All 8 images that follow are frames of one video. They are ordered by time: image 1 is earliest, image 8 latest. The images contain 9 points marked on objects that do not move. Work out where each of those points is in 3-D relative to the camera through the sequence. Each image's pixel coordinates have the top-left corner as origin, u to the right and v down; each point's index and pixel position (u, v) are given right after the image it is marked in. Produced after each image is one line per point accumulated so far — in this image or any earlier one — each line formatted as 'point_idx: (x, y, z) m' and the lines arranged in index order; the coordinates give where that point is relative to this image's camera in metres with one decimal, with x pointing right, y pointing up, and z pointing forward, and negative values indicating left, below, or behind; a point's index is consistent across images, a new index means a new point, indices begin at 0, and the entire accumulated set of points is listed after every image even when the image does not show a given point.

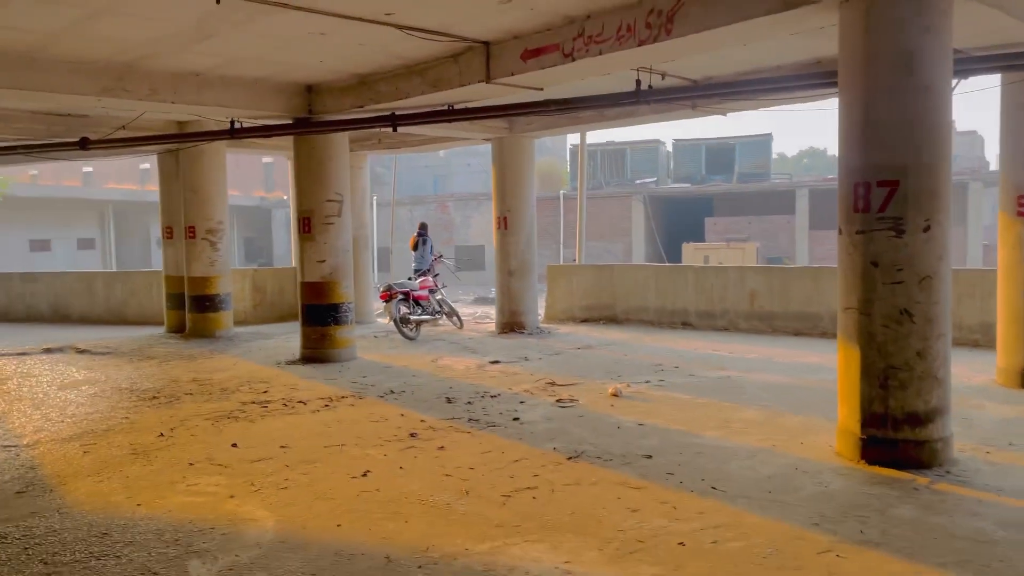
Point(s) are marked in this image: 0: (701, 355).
0: (+2.2, -0.8, +9.4) m
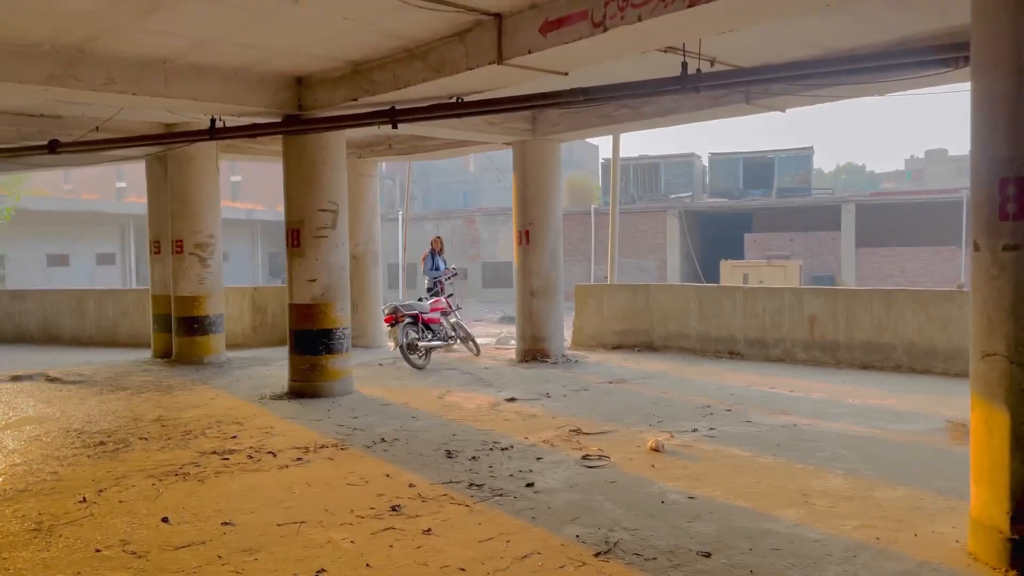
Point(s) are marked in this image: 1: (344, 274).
0: (+2.4, -1.1, +7.9) m
1: (-1.8, +0.1, +8.5) m
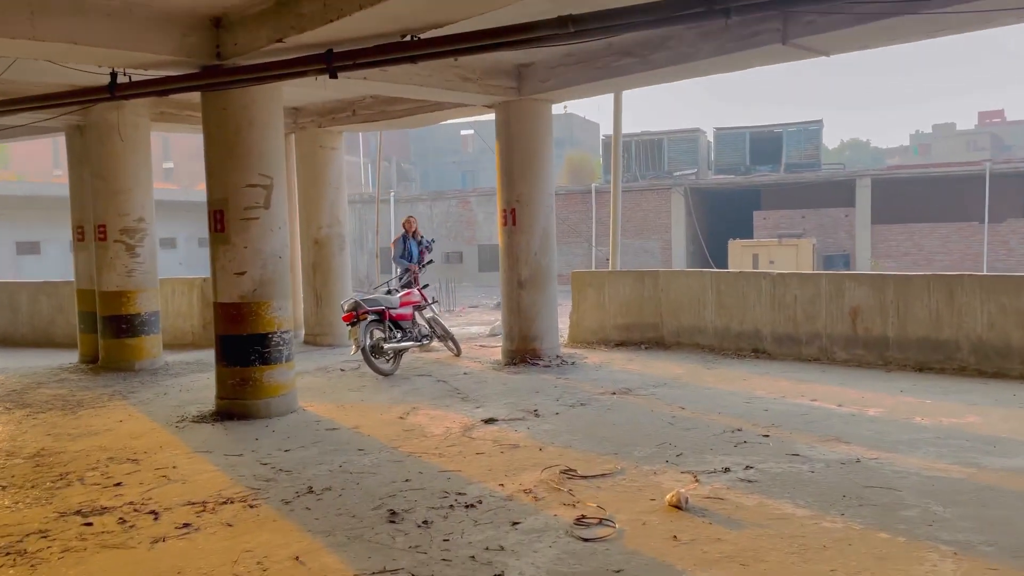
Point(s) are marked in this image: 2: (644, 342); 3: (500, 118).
0: (+2.2, -1.0, +6.2) m
1: (-2.0, +0.2, +6.9) m
2: (+1.6, -0.7, +9.8) m
3: (-0.1, +1.9, +8.8) m
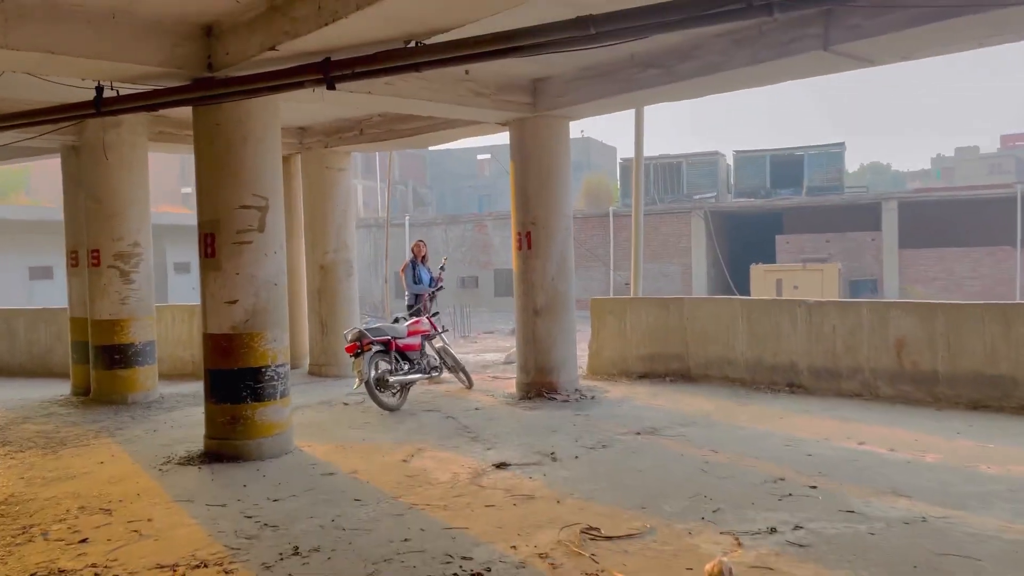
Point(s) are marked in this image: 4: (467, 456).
0: (+2.3, -1.2, +5.6) m
1: (-1.9, 0.0, +6.3) m
2: (+1.8, -1.0, +9.1) m
3: (0.0, +1.6, +8.3) m
4: (-0.3, -1.3, +6.1) m
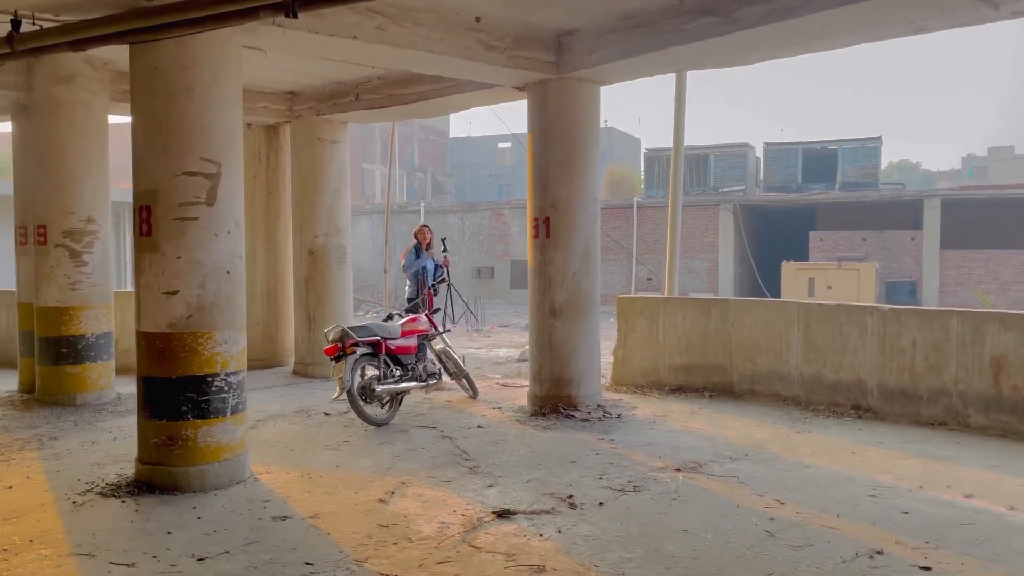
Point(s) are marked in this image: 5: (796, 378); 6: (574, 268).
0: (+2.4, -1.3, +4.2) m
1: (-1.8, 0.0, +5.1) m
2: (+1.9, -1.0, +7.8) m
3: (+0.2, +1.6, +7.0) m
4: (-0.3, -1.2, +4.8) m
5: (+2.6, -0.8, +7.2) m
6: (+0.5, +0.2, +6.9) m
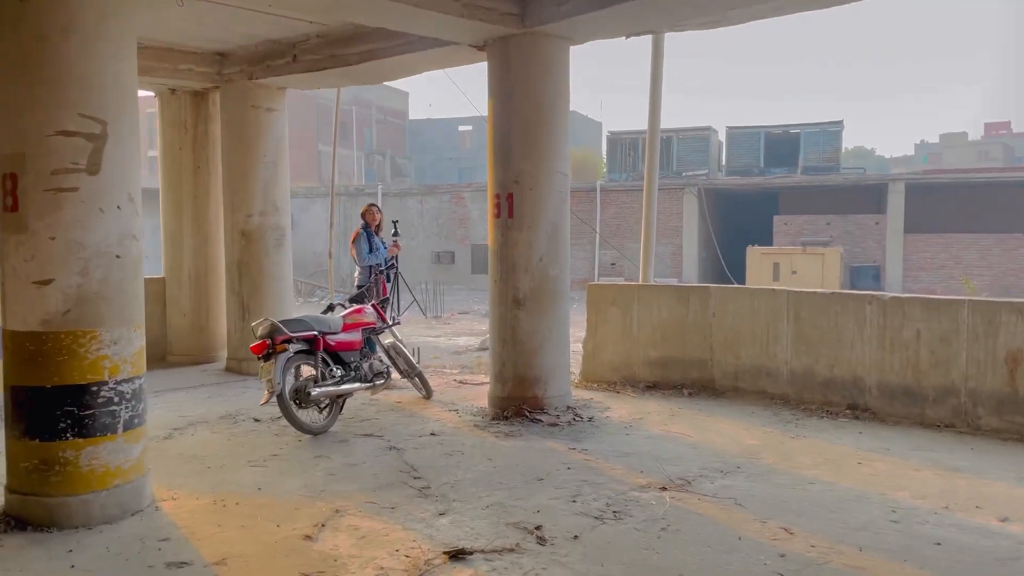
0: (+2.2, -1.2, +3.5) m
1: (-2.0, +0.1, +4.1) m
2: (+1.5, -0.9, +7.0) m
3: (-0.1, +1.7, +6.1) m
4: (-0.5, -1.2, +3.9) m
5: (+2.2, -0.7, +6.5) m
6: (+0.2, +0.3, +6.1) m
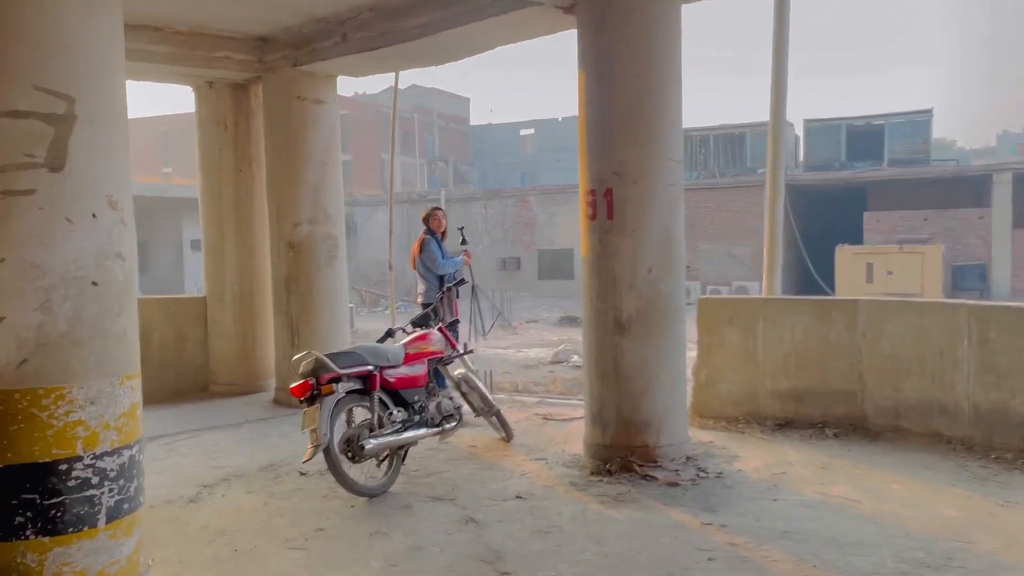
0: (+2.6, -1.3, +2.1) m
1: (-1.5, 0.0, +3.0) m
2: (+2.2, -1.0, +5.6) m
3: (+0.5, +1.6, +4.9) m
4: (0.0, -1.3, +2.7) m
5: (+2.9, -0.8, +5.1) m
6: (+0.8, +0.2, +4.8) m
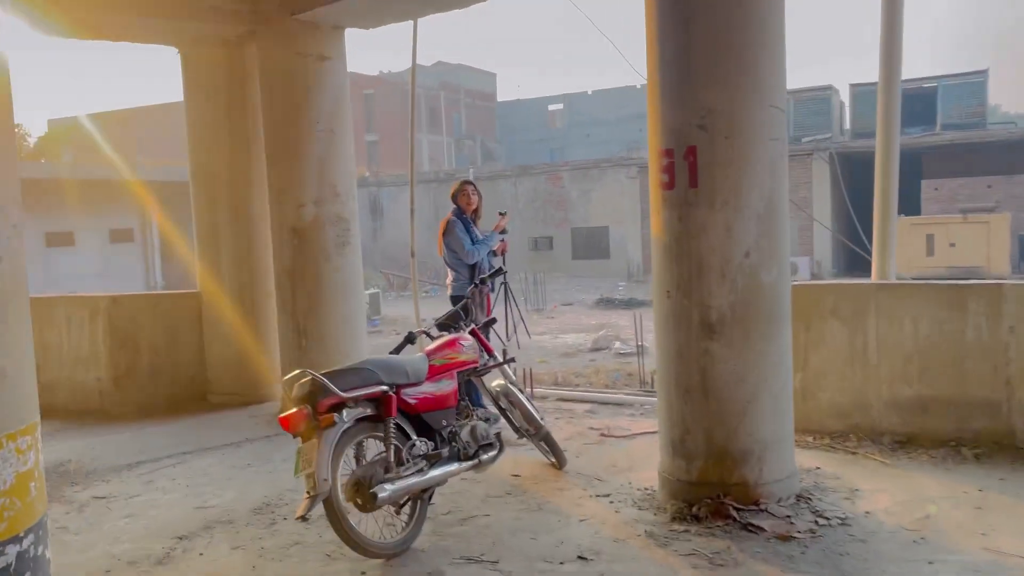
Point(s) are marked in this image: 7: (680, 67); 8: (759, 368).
0: (+2.8, -1.3, +0.9) m
1: (-1.4, -0.1, +2.0) m
2: (+2.5, -0.9, +4.5) m
3: (+0.7, +1.7, +3.7) m
4: (+0.1, -1.3, +1.6) m
5: (+3.2, -0.7, +3.9) m
6: (+1.1, +0.2, +3.7) m
7: (+0.8, +1.0, +3.7) m
8: (+1.2, -0.4, +3.7) m
